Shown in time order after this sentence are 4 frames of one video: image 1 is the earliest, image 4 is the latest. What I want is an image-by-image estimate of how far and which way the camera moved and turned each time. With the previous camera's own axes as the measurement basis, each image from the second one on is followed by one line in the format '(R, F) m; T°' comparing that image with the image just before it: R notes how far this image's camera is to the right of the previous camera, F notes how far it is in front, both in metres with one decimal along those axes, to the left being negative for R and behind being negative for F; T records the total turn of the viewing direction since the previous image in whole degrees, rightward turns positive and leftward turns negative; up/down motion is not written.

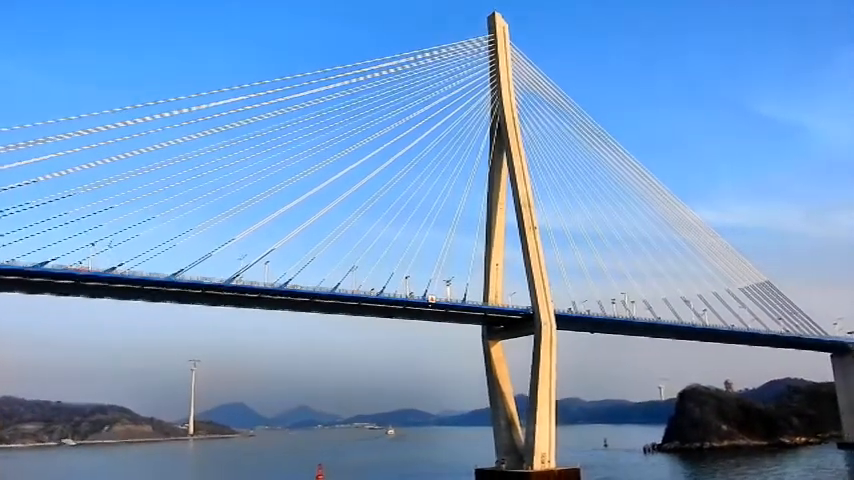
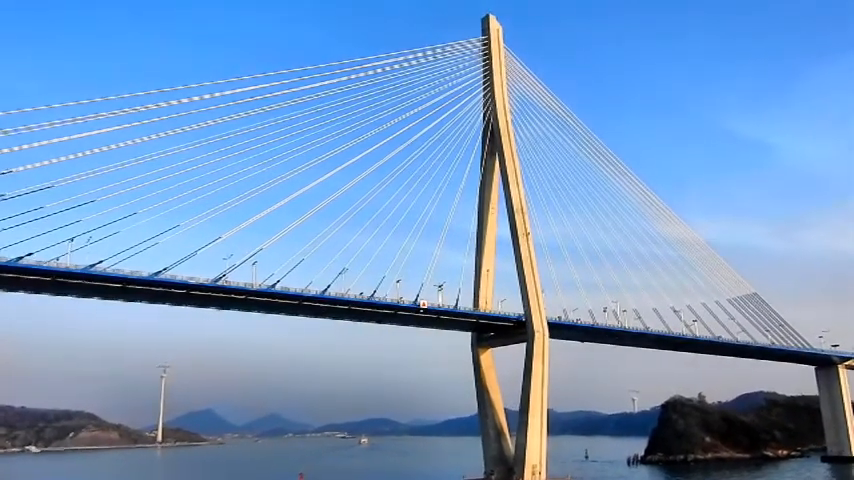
(-0.5, +0.6) m; +2°
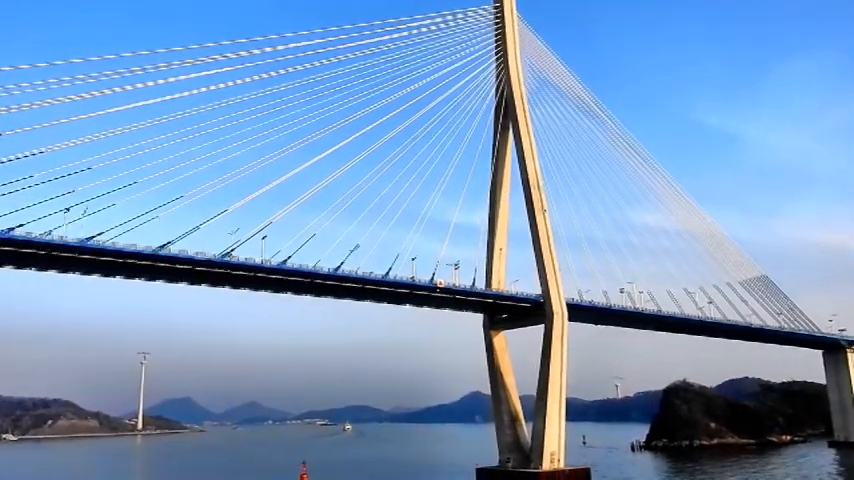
(-0.9, +1.0) m; +2°
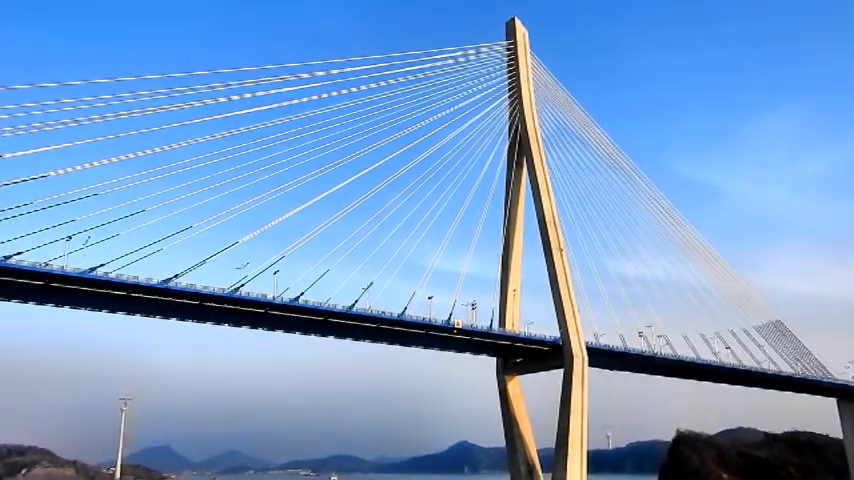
(-0.7, +0.9) m; +1°
